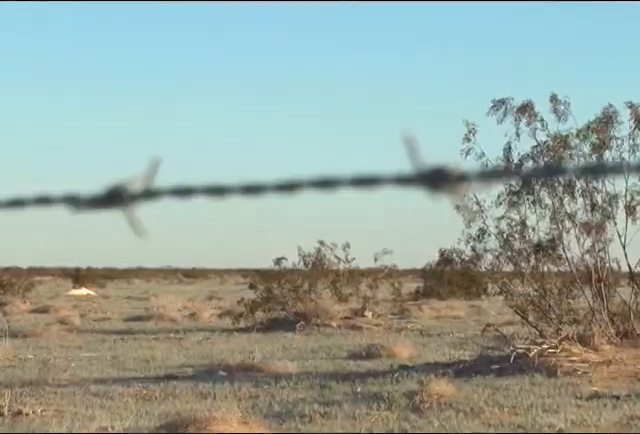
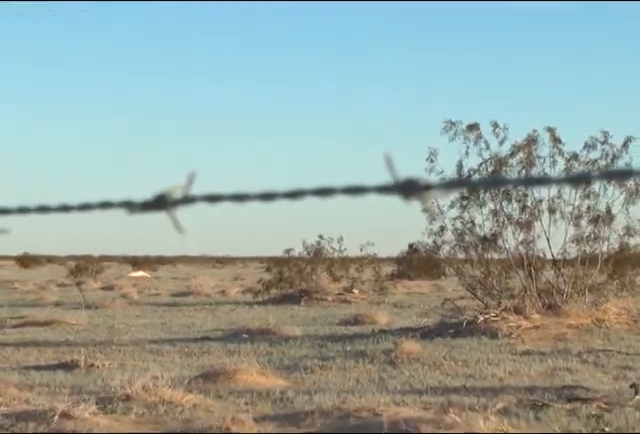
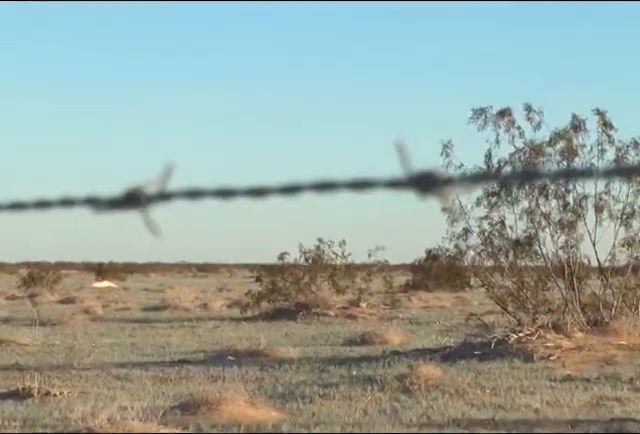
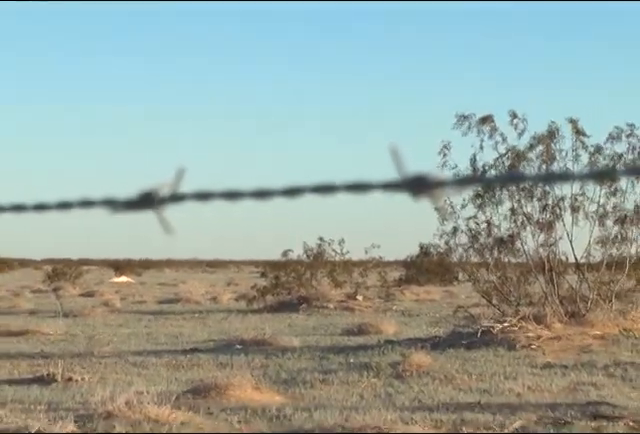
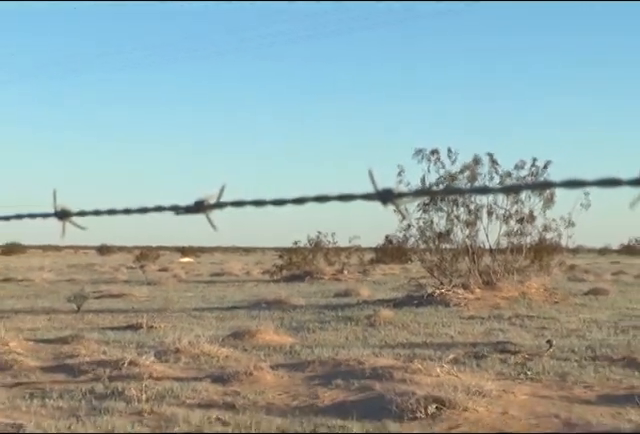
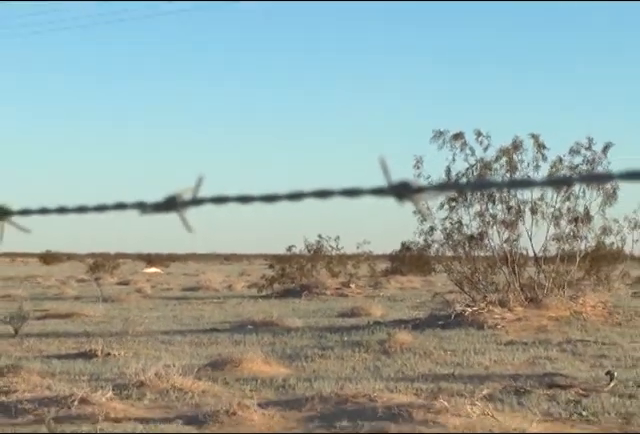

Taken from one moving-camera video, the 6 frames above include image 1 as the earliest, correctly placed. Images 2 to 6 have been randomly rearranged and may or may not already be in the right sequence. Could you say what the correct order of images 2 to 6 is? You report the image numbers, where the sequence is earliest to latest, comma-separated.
3, 4, 2, 6, 5
